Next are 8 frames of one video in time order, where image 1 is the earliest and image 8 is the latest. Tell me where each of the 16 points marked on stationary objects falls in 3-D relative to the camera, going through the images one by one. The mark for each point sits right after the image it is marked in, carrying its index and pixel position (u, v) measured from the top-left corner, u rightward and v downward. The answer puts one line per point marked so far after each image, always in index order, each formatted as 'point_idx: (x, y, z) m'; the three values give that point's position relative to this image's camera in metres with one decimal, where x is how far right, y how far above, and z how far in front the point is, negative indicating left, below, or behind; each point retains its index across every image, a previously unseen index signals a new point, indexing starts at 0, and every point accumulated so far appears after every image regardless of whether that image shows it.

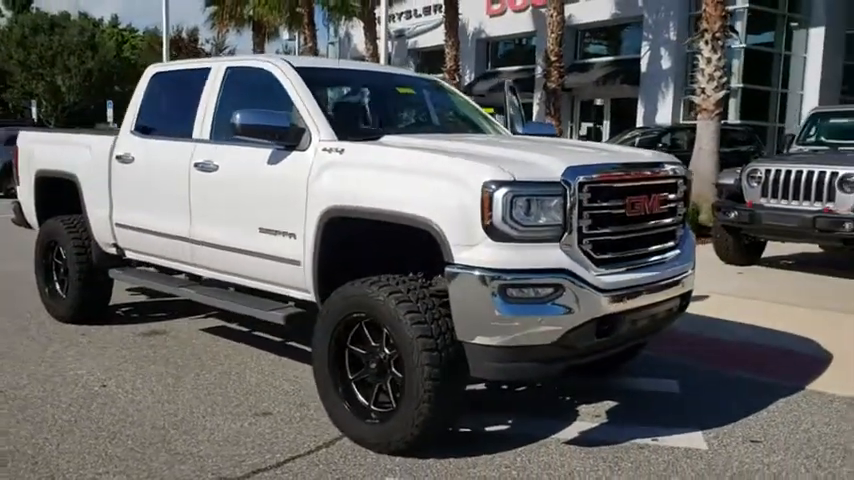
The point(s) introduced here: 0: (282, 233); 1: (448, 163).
0: (-0.9, 0.0, +5.0) m
1: (+0.1, +0.4, +4.2) m
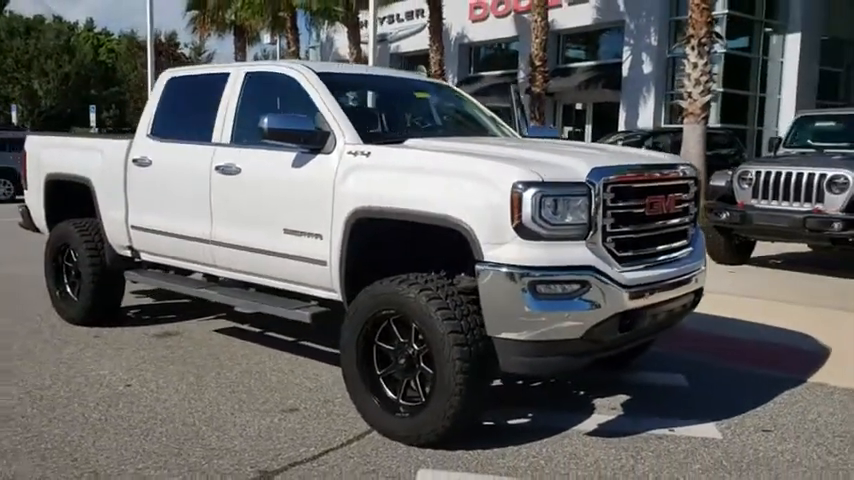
0: (-0.8, 0.0, +5.1) m
1: (+0.3, +0.4, +4.4) m
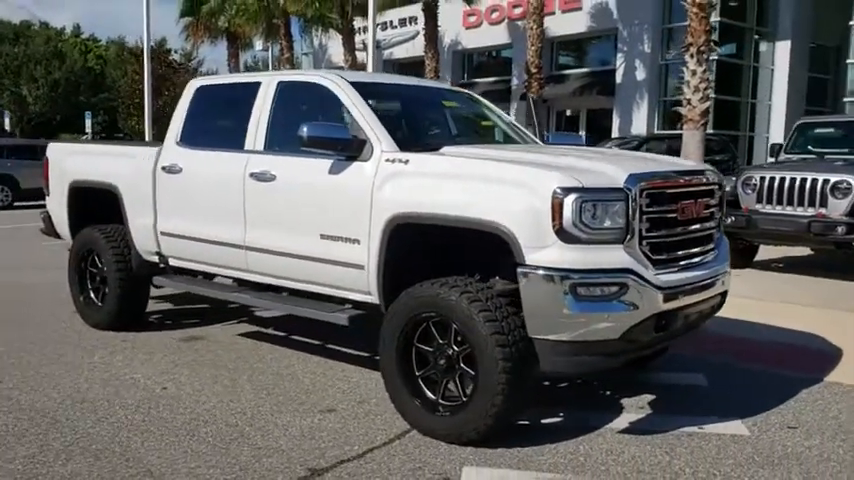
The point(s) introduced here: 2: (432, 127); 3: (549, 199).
0: (-0.5, 0.0, +5.2) m
1: (+0.5, +0.4, +4.5) m
2: (0.0, +0.8, +5.8) m
3: (+0.7, +0.2, +4.3) m
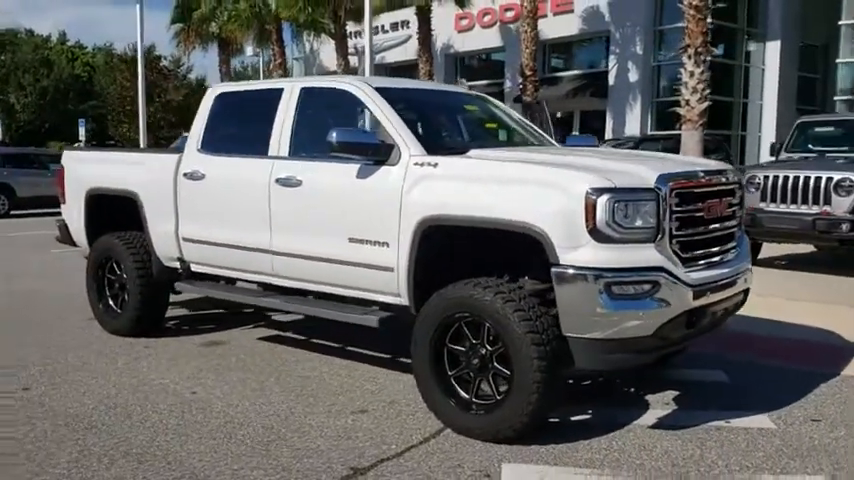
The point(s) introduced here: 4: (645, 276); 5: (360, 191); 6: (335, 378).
0: (-0.3, 0.0, +5.3) m
1: (+0.7, +0.4, +4.6) m
2: (+0.2, +0.8, +5.9) m
3: (+0.9, +0.2, +4.4) m
4: (+1.2, -0.2, +4.4) m
5: (-0.5, +0.3, +5.4) m
6: (-0.7, -1.0, +6.0) m
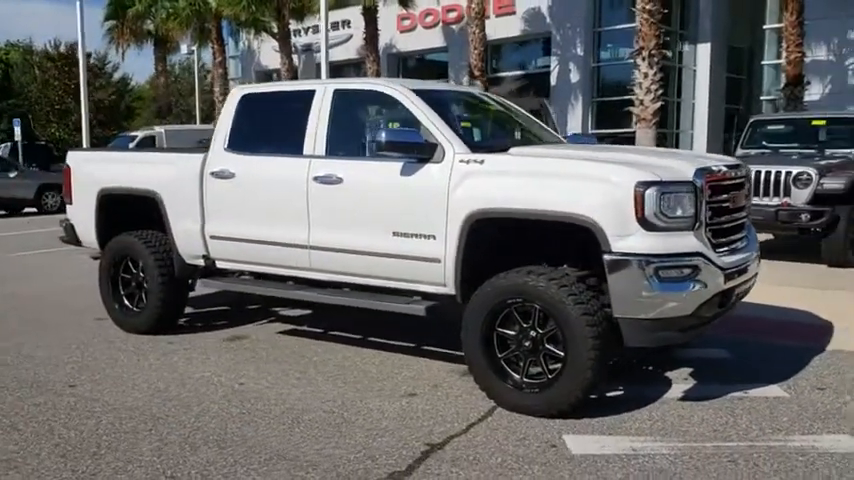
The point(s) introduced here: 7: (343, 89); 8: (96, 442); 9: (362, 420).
0: (0.0, 0.0, +5.6) m
1: (+1.0, +0.5, +5.0) m
2: (+0.4, +0.9, +6.2) m
3: (+1.2, +0.3, +4.9) m
4: (+1.6, -0.1, +4.9) m
5: (-0.2, +0.4, +5.7) m
6: (-0.4, -1.0, +6.3) m
7: (-0.7, +1.2, +6.3) m
8: (-2.0, -1.2, +4.8) m
9: (-0.4, -1.2, +5.1) m
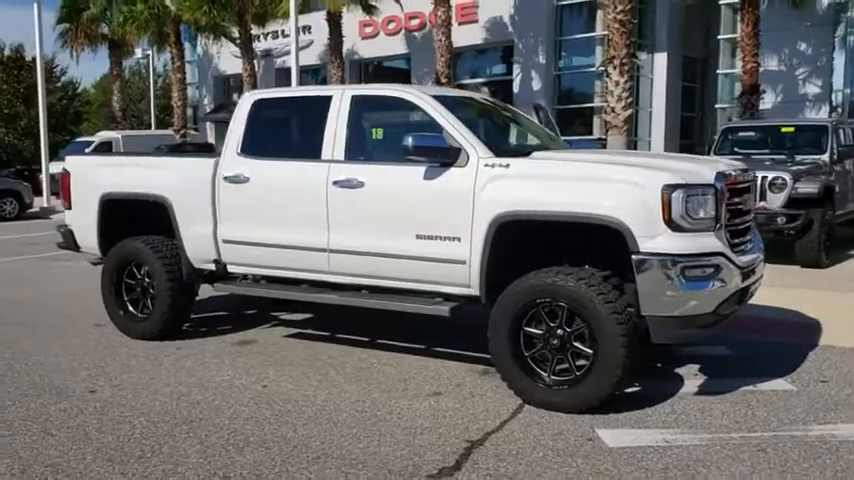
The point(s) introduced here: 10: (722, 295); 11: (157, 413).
0: (+0.1, 0.0, +5.8) m
1: (+1.3, +0.5, +5.2) m
2: (+0.6, +0.8, +6.4) m
3: (+1.5, +0.3, +5.1) m
4: (+1.8, -0.1, +5.1) m
5: (0.0, +0.4, +5.8) m
6: (-0.3, -1.0, +6.4) m
7: (-0.5, +1.2, +6.4) m
8: (-1.7, -1.2, +4.8) m
9: (-0.2, -1.2, +5.2) m
10: (+1.9, -0.4, +5.2) m
11: (-1.8, -1.2, +5.4) m
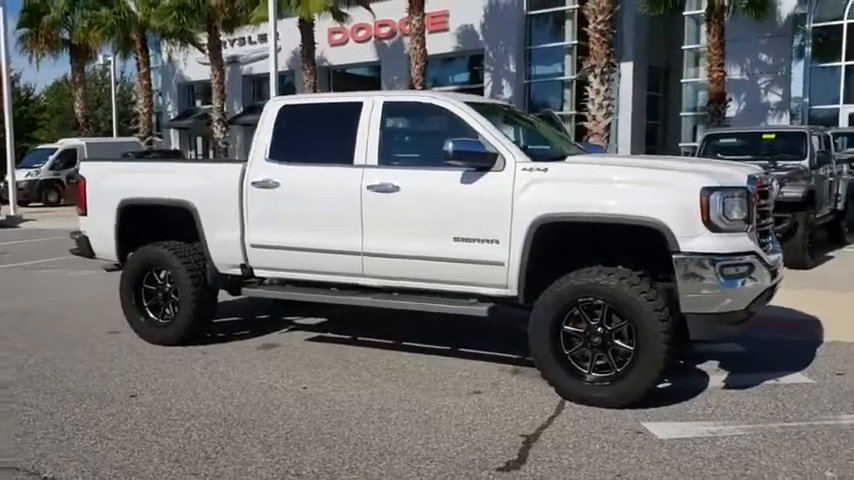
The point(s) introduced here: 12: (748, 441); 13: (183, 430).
0: (+0.4, 0.0, +5.9) m
1: (+1.6, +0.4, +5.5) m
2: (+0.8, +0.8, +6.6) m
3: (+1.8, +0.3, +5.3) m
4: (+2.1, -0.1, +5.4) m
5: (+0.3, +0.3, +6.0) m
6: (0.0, -1.0, +6.5) m
7: (-0.3, +1.1, +6.5) m
8: (-1.4, -1.2, +4.8) m
9: (+0.1, -1.2, +5.3) m
10: (+2.2, -0.4, +5.5) m
11: (-1.5, -1.2, +5.4) m
12: (+1.9, -1.2, +4.8) m
13: (-1.6, -1.2, +5.1) m
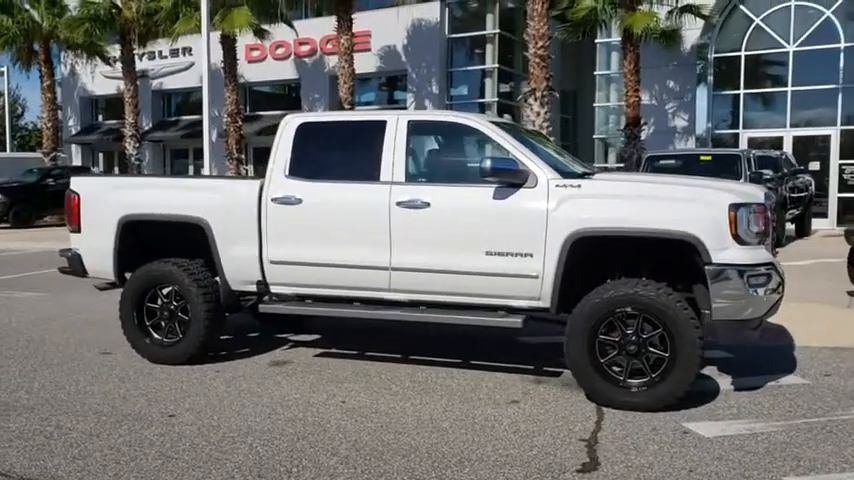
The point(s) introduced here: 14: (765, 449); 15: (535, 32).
0: (+0.7, -0.1, +6.2) m
1: (+1.9, +0.4, +5.9) m
2: (+1.0, +0.7, +6.9) m
3: (+2.1, +0.2, +5.7) m
4: (+2.5, -0.2, +5.8) m
5: (+0.6, +0.2, +6.2) m
6: (+0.2, -1.2, +6.7) m
7: (-0.1, +1.0, +6.7) m
8: (-0.9, -1.3, +4.8) m
9: (+0.5, -1.3, +5.5) m
10: (+2.6, -0.5, +6.0) m
11: (-1.1, -1.3, +5.4) m
12: (+2.4, -1.3, +5.3) m
13: (-1.2, -1.3, +5.1) m
14: (+2.1, -1.3, +5.0) m
15: (+2.2, +4.3, +16.5) m
